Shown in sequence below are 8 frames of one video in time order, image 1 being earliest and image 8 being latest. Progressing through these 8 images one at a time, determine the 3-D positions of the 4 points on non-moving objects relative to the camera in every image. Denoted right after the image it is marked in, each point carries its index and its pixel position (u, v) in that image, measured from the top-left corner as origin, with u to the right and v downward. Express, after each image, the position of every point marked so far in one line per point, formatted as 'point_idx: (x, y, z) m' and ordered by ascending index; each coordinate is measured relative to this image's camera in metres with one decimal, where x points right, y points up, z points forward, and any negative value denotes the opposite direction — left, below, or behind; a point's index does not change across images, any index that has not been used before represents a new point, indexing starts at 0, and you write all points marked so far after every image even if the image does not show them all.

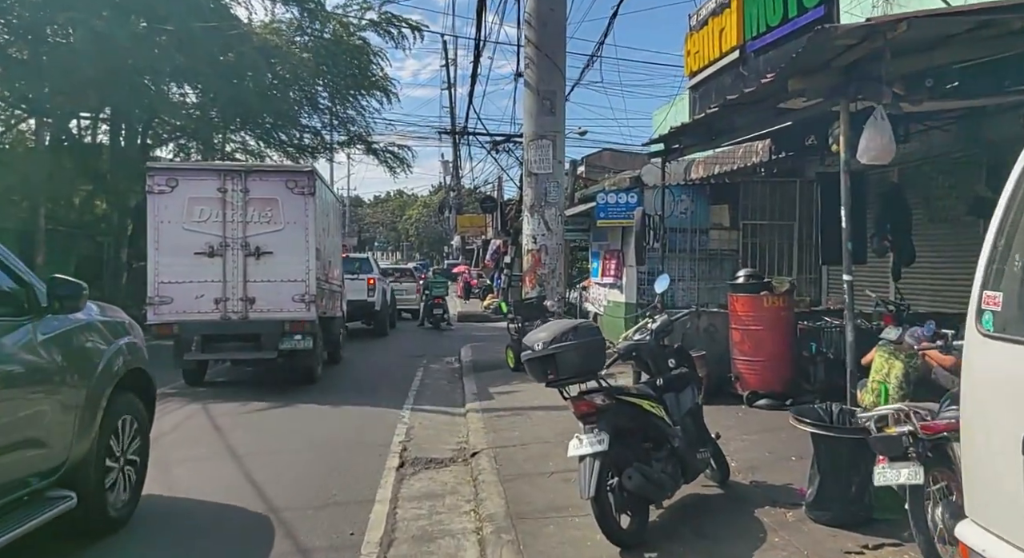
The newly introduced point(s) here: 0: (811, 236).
0: (+4.9, +0.7, +11.4) m
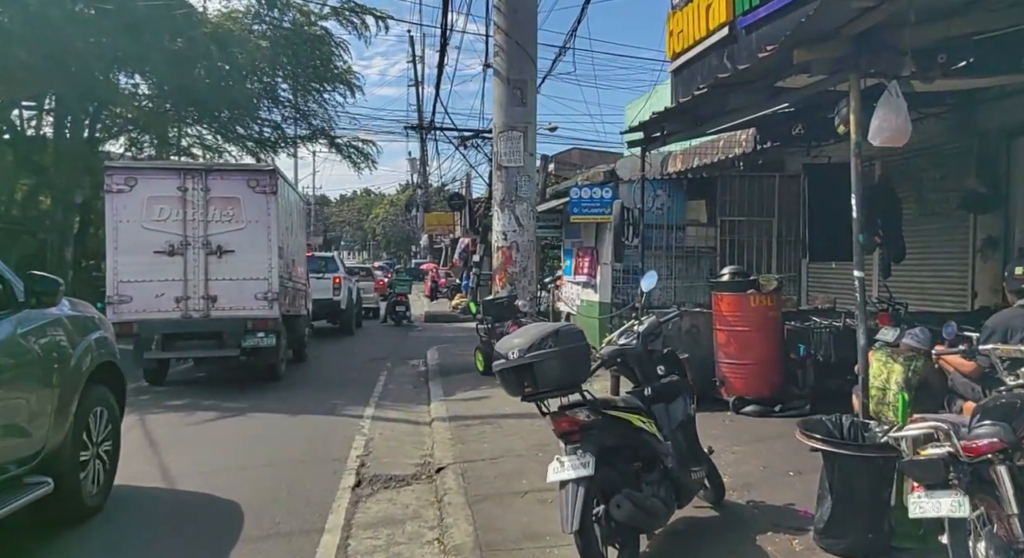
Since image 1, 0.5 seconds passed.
0: (+4.4, +0.7, +11.0) m
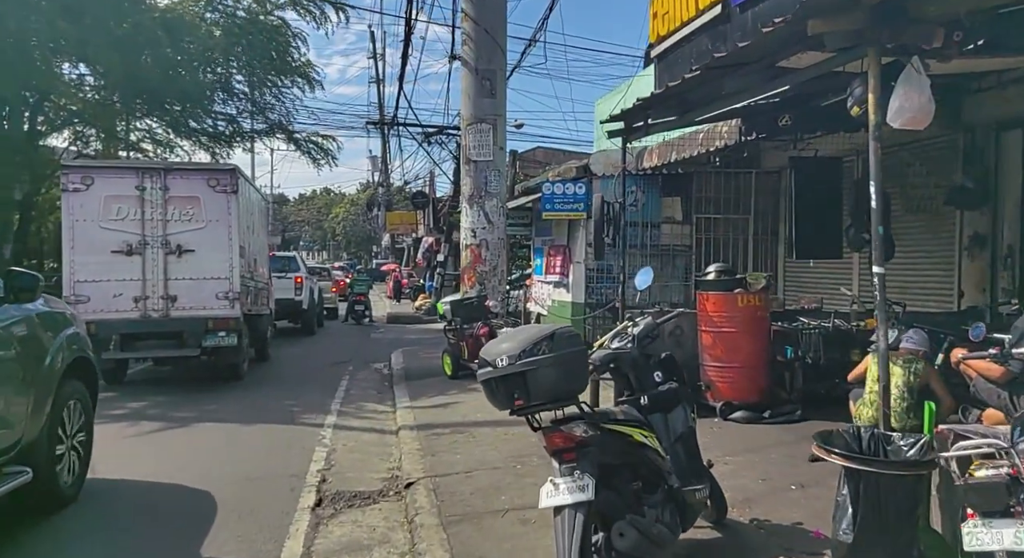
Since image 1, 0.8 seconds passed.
0: (+3.9, +0.7, +10.7) m
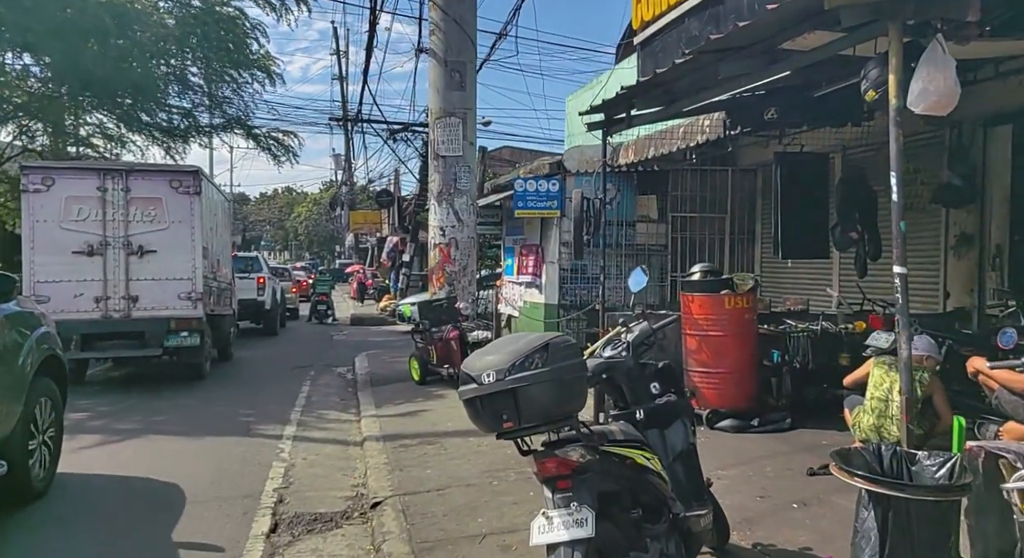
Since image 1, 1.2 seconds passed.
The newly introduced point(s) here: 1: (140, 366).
0: (+3.5, +0.7, +10.5) m
1: (-6.9, -1.6, +13.0) m
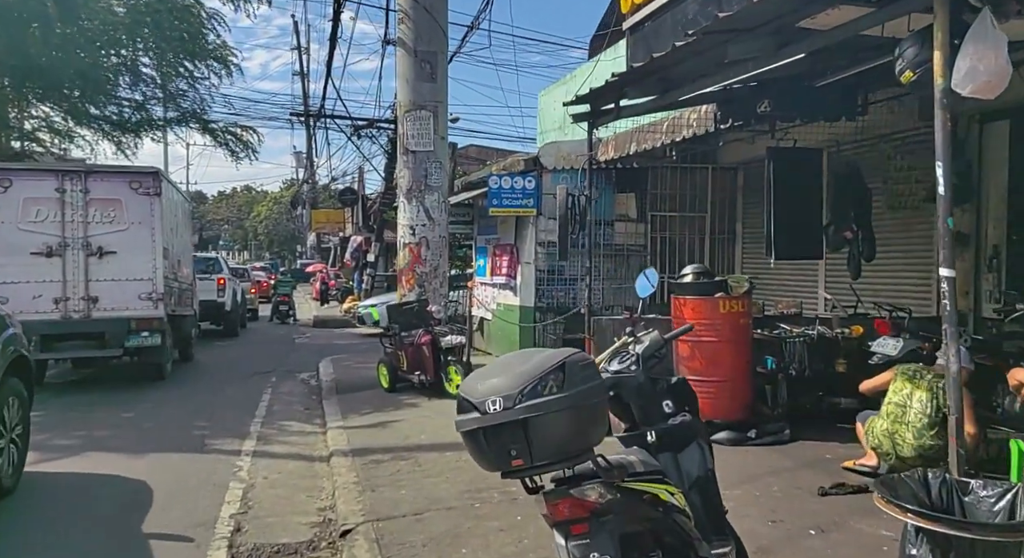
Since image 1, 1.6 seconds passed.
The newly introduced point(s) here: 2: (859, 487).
0: (+3.1, +0.7, +10.2) m
1: (-7.4, -1.7, +12.2) m
2: (+2.1, -1.3, +4.3) m
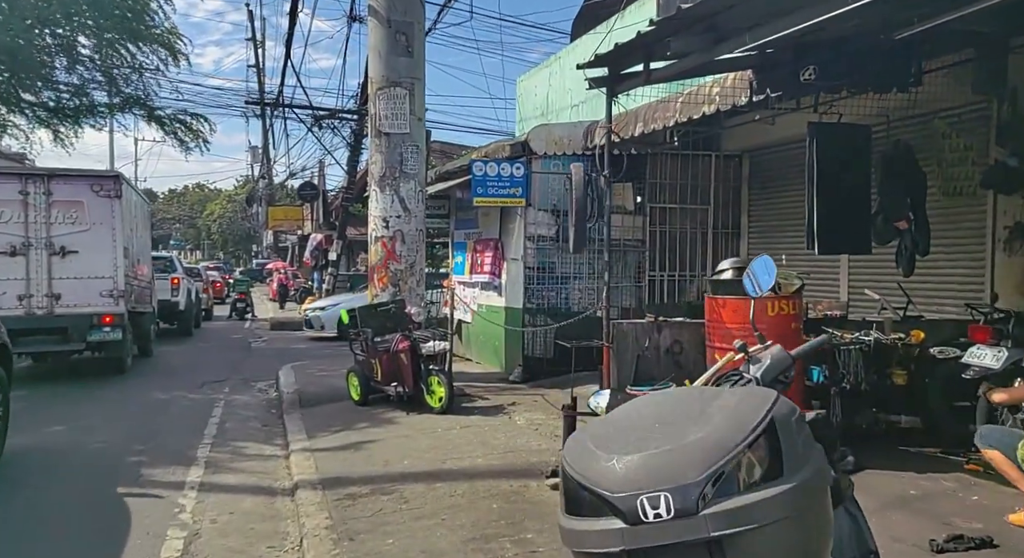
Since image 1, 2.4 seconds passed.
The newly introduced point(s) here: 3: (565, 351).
0: (+2.9, +0.7, +9.4) m
1: (-7.7, -1.6, +10.7) m
2: (+2.3, -1.2, +3.4) m
3: (+0.7, -1.0, +9.1) m
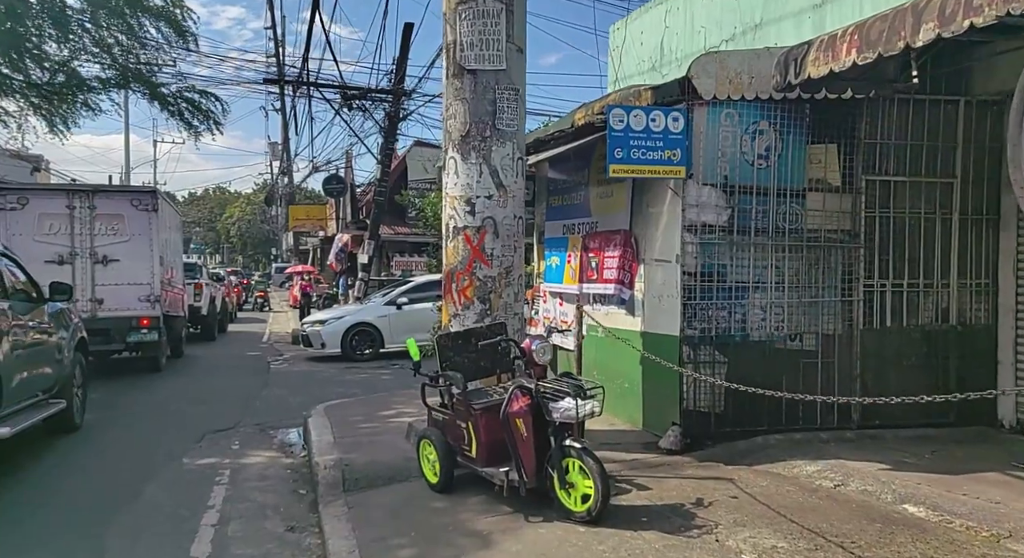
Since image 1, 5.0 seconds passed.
0: (+4.2, +0.6, +6.2) m
1: (-6.4, -1.8, +7.8) m
2: (+3.4, -1.3, +0.2) m
3: (+2.0, -1.1, +6.0) m
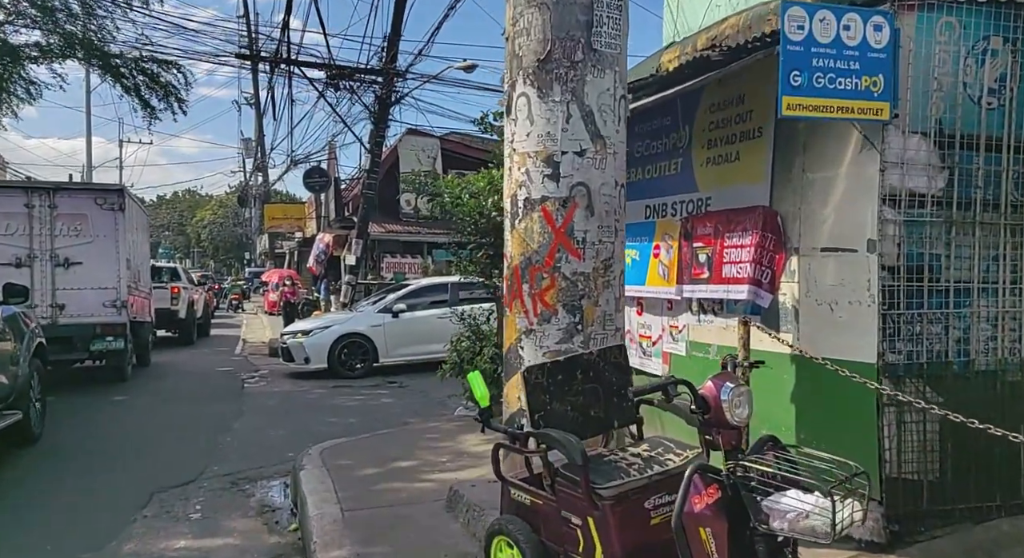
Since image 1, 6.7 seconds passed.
0: (+4.8, +0.7, +4.3) m
1: (-5.8, -1.8, +5.5) m
2: (+4.2, -1.3, -1.8) m
3: (+2.6, -1.0, +4.0) m
